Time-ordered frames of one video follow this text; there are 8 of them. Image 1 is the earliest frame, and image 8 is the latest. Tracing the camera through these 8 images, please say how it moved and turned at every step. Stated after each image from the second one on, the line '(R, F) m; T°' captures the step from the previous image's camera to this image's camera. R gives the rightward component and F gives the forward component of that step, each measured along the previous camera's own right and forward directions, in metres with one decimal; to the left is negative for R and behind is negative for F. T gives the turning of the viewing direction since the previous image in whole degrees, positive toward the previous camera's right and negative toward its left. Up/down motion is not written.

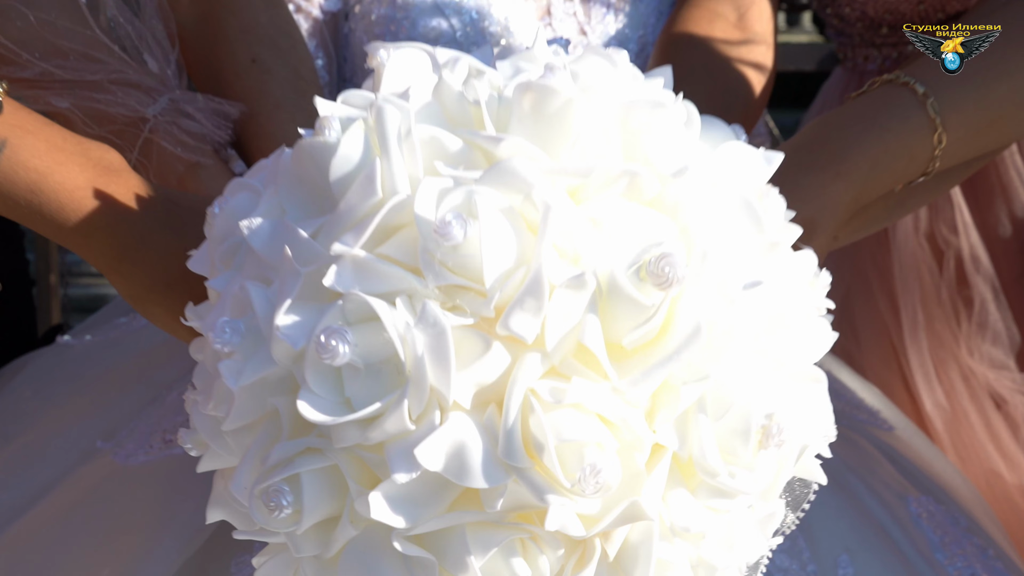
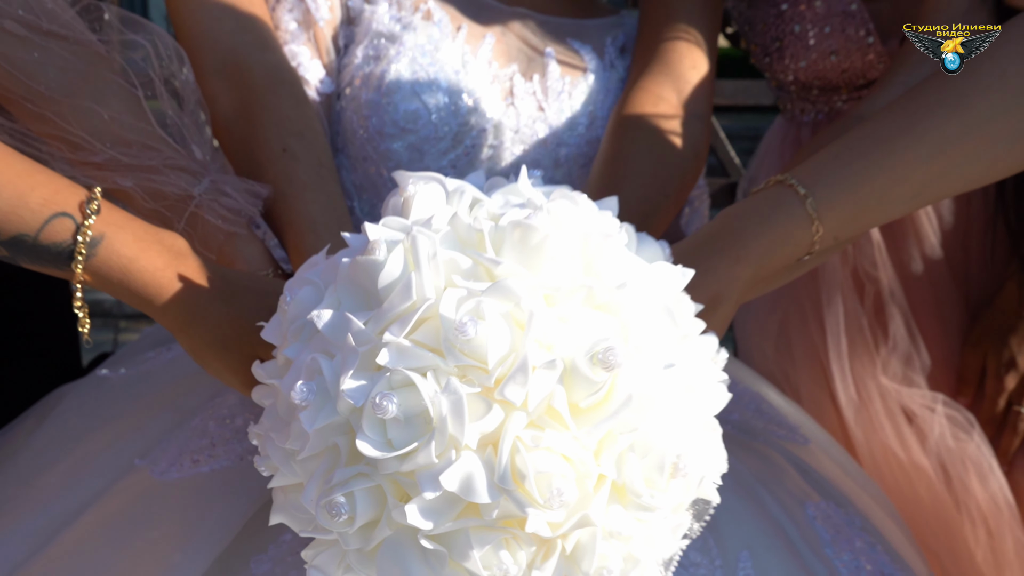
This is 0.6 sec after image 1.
(0.0, -0.2) m; +3°
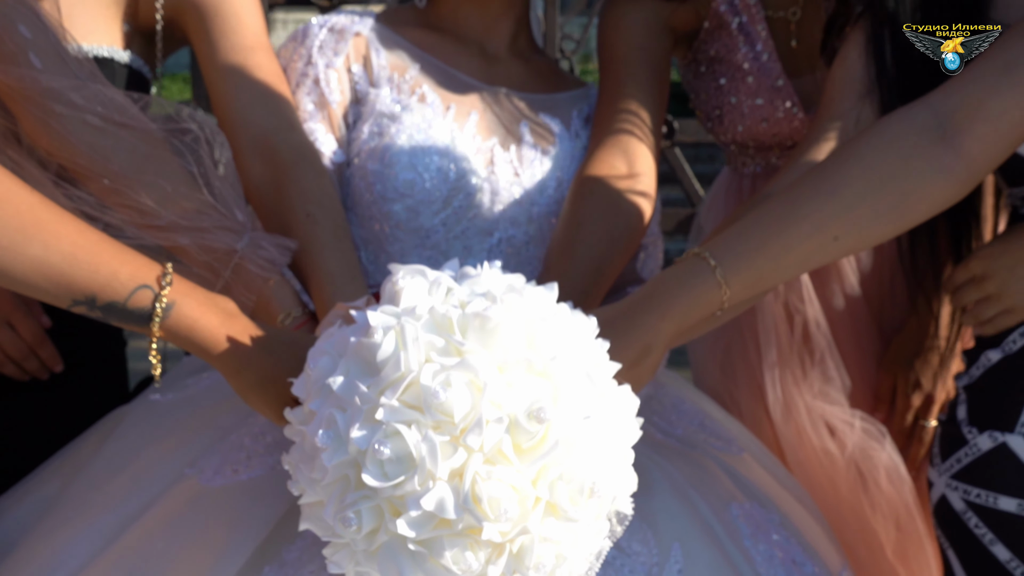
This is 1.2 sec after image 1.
(0.0, -0.2) m; -1°
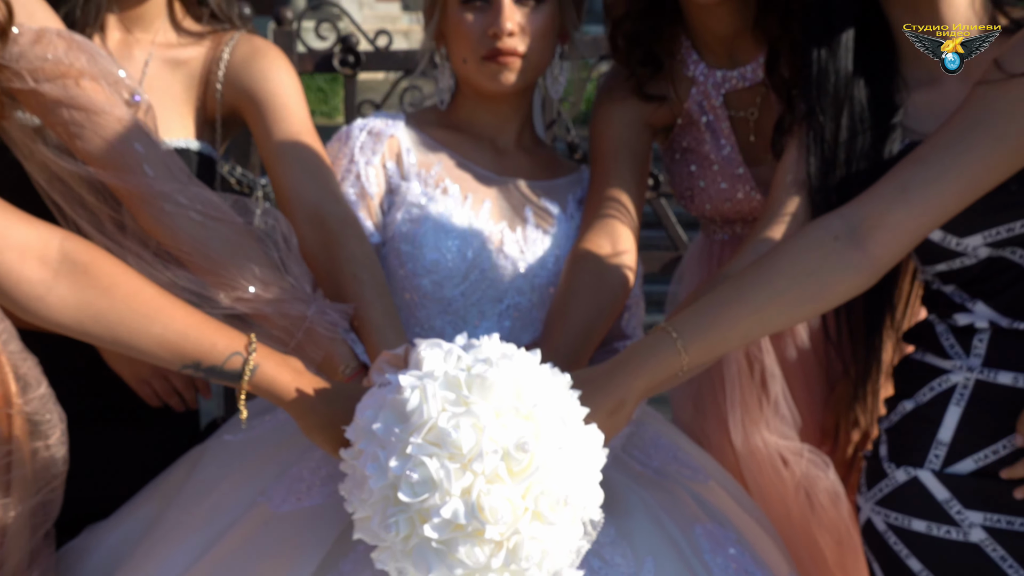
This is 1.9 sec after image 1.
(0.0, -0.3) m; -1°
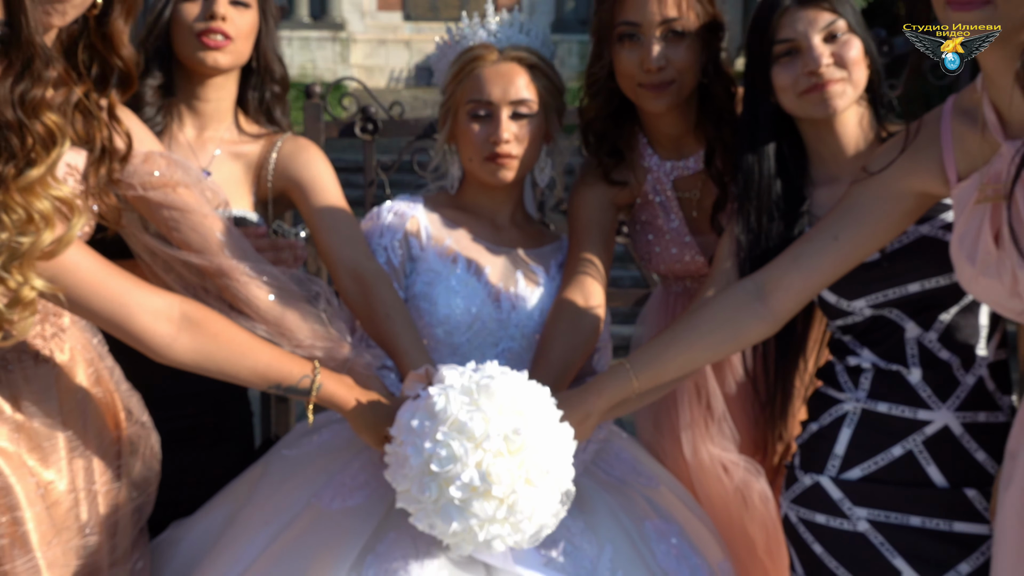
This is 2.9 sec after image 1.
(0.0, -0.5) m; 0°
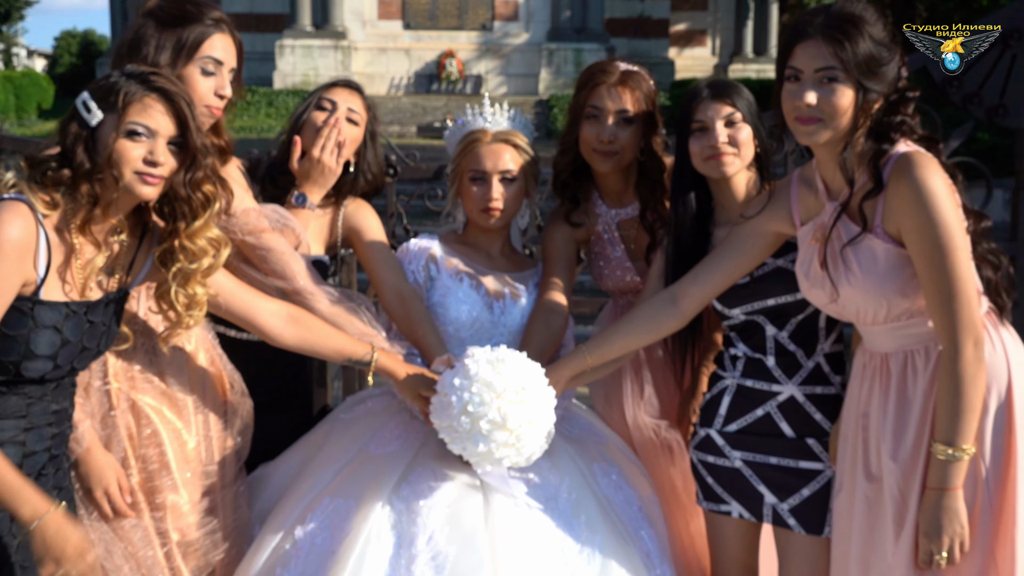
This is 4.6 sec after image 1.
(0.0, -0.9) m; 0°
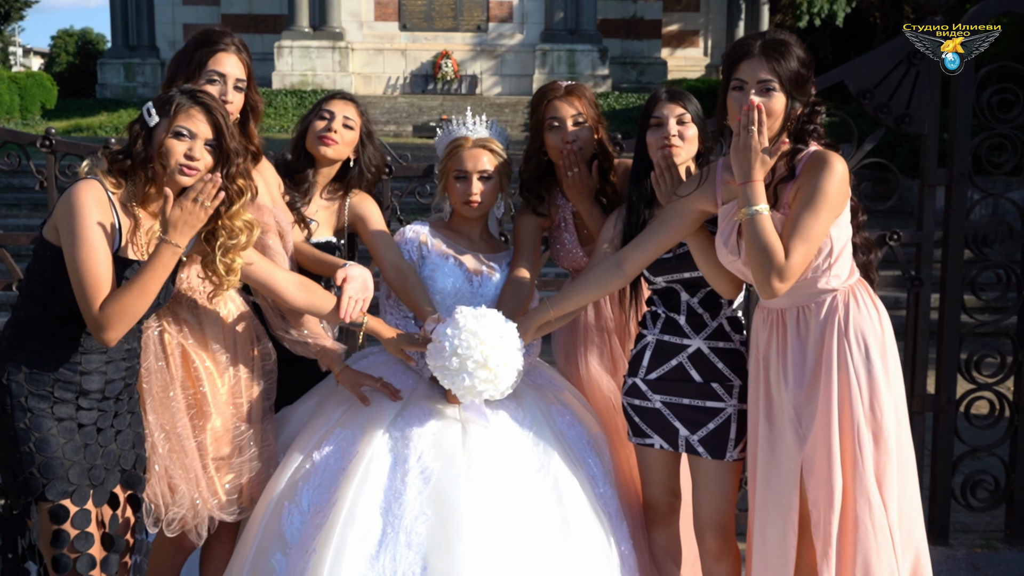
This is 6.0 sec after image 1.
(+0.1, -0.8) m; 0°
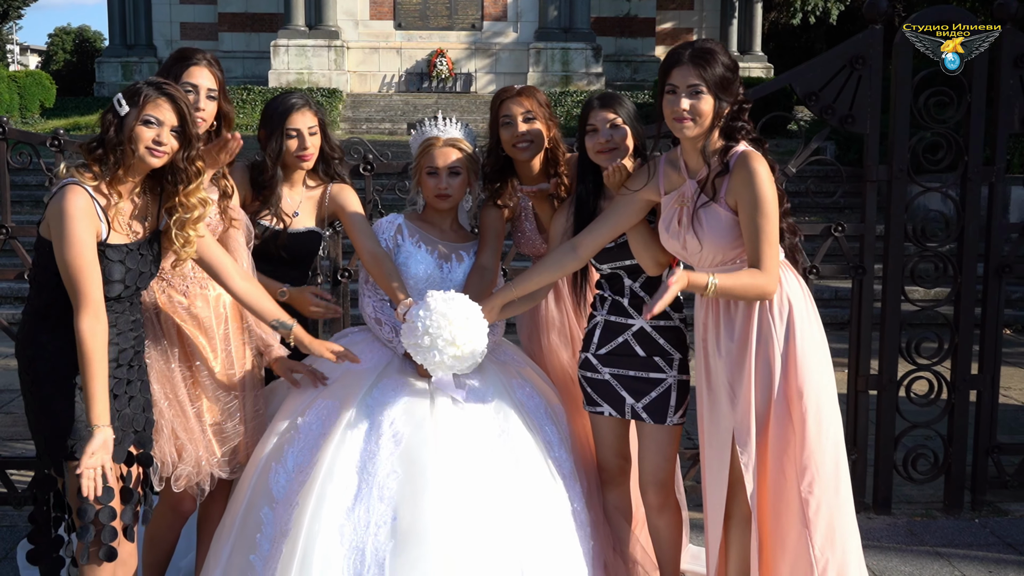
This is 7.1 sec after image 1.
(+0.1, -0.4) m; 0°
